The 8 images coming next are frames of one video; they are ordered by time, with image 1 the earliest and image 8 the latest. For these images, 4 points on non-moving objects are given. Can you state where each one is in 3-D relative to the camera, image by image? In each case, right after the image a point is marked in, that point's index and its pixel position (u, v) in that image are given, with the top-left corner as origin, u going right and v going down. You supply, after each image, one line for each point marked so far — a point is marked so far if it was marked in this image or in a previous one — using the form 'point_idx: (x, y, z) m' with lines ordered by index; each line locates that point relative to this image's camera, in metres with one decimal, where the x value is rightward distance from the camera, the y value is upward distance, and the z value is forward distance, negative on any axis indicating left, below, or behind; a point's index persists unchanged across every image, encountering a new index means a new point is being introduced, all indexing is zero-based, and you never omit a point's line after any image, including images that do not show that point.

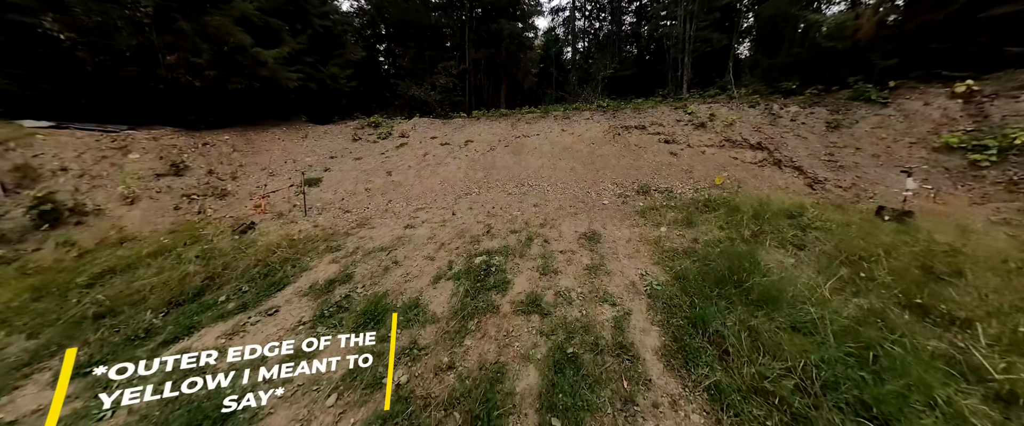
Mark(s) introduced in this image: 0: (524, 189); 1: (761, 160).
0: (+0.3, +0.5, +5.1) m
1: (+4.9, +1.0, +5.6) m
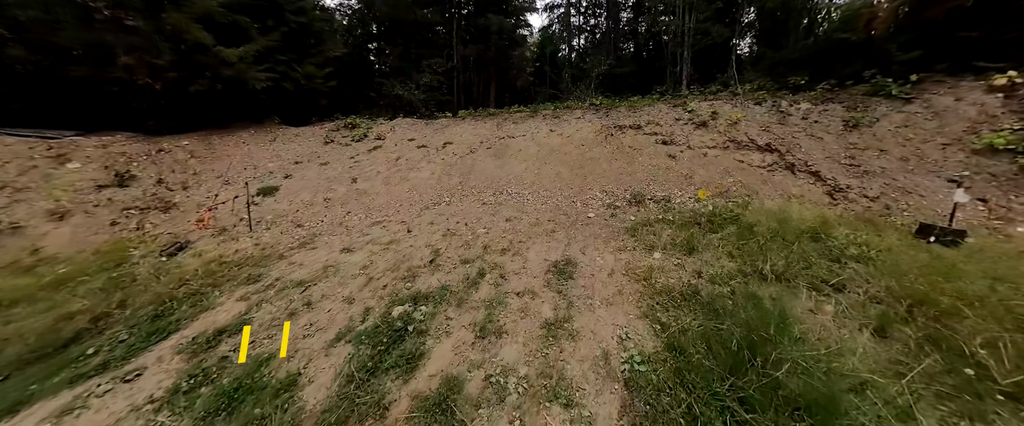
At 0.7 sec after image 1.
0: (-0.1, +0.3, +4.4) m
1: (+4.5, +0.8, +4.9) m
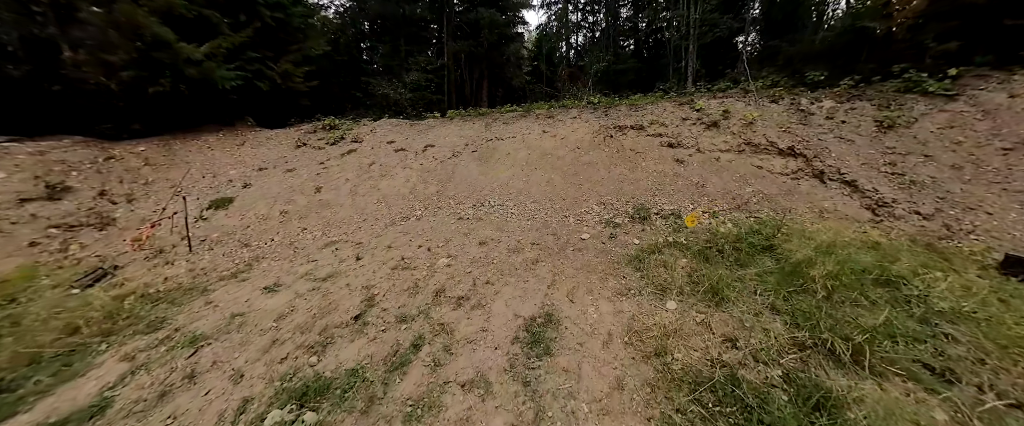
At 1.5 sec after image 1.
0: (-0.4, 0.0, +3.8) m
1: (+4.2, +0.6, +4.3) m
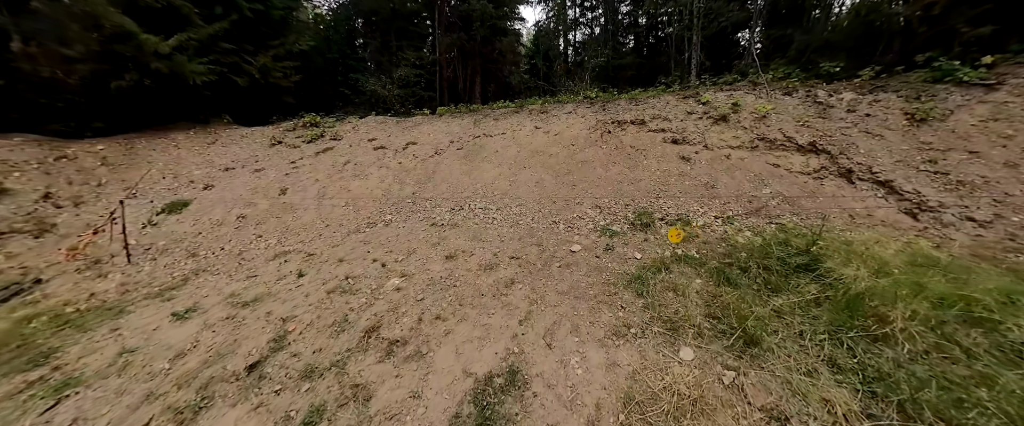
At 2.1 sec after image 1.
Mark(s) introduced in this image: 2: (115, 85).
0: (-0.6, 0.0, +3.3) m
1: (+4.0, +0.6, +3.8) m
2: (-8.5, +2.7, +6.0) m
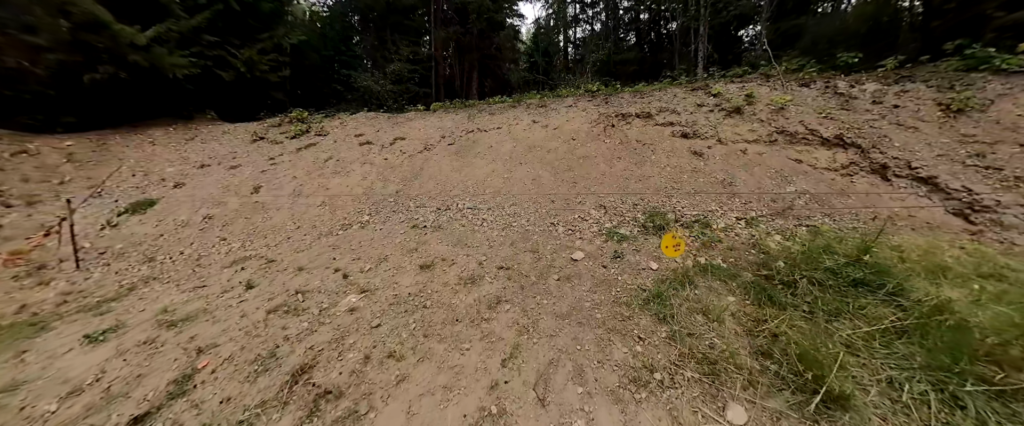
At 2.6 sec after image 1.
0: (-0.7, 0.0, +2.9) m
1: (+3.9, +0.6, +3.4) m
2: (-8.6, +2.7, +5.7) m
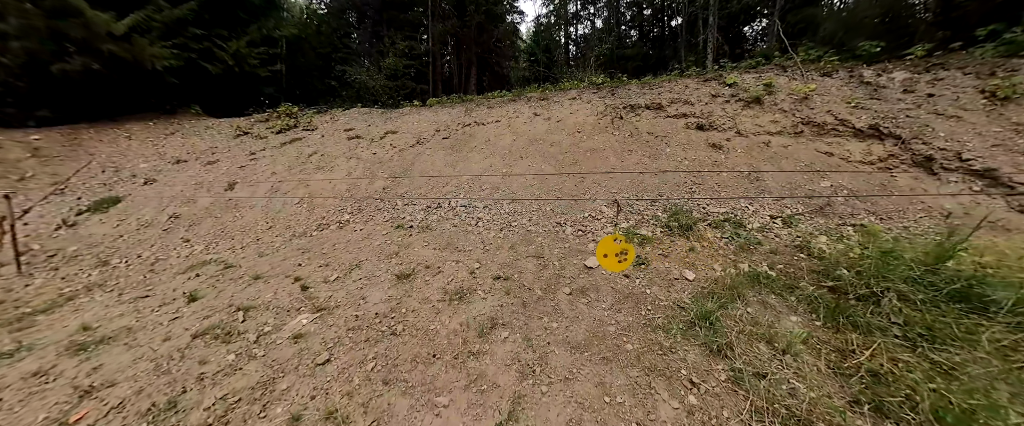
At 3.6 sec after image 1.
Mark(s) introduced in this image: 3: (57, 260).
0: (-0.7, 0.0, +2.5) m
1: (+3.9, +0.6, +3.0) m
2: (-8.6, +2.7, +5.3) m
3: (-4.5, -0.4, +2.8) m
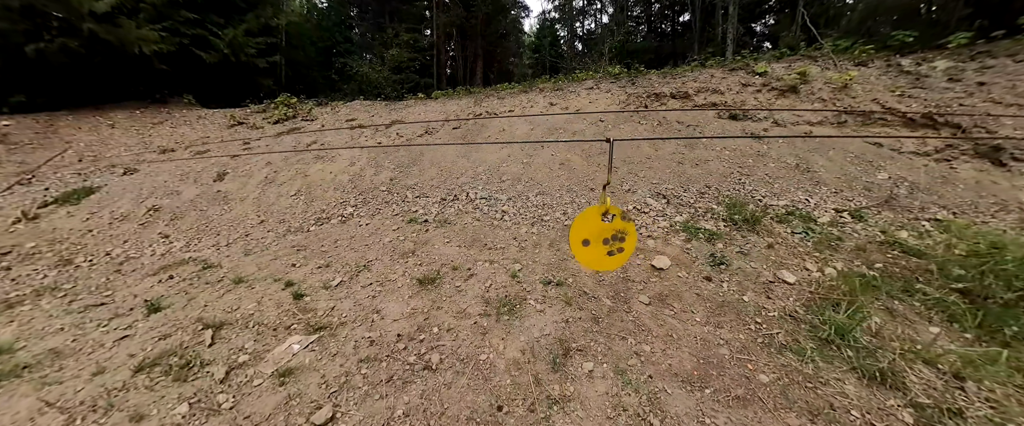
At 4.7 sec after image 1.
0: (-0.5, 0.0, +2.2) m
1: (+4.2, +0.6, +2.7) m
2: (-8.4, +2.8, +5.0) m
3: (-4.3, -0.4, +2.5) m
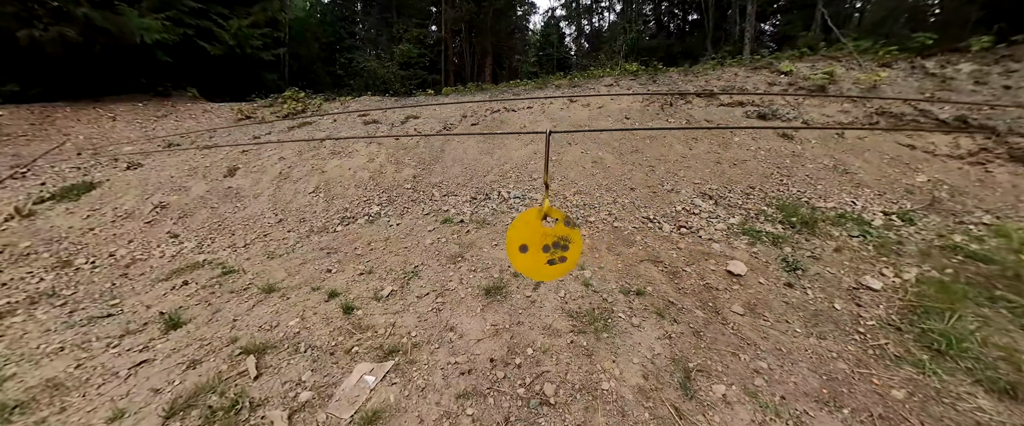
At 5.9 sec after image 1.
0: (-0.2, +0.1, +2.1) m
1: (+4.4, +0.6, +2.7) m
2: (-8.1, +2.9, +4.8) m
3: (-4.1, -0.3, +2.3) m
